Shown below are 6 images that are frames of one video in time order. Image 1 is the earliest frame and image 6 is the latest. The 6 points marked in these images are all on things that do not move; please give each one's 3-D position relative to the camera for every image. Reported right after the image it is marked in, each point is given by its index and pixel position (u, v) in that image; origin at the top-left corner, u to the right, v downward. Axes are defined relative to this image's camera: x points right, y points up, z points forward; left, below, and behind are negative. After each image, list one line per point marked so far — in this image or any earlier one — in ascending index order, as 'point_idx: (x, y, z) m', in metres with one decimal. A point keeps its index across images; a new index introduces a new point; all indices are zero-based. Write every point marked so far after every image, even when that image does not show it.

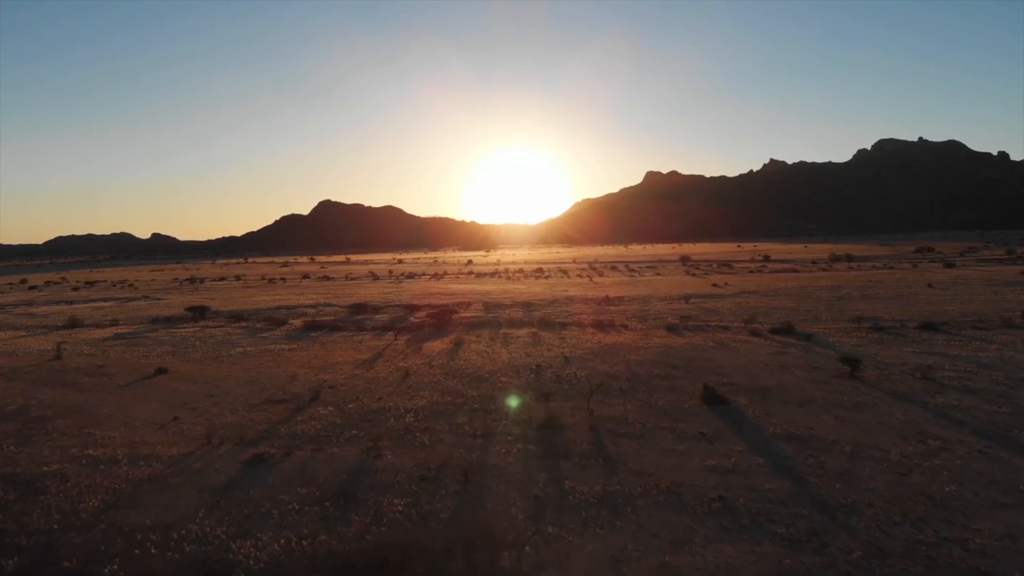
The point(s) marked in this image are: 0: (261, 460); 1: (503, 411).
0: (-4.1, -2.8, +16.1) m
1: (-0.2, -2.3, +19.0) m
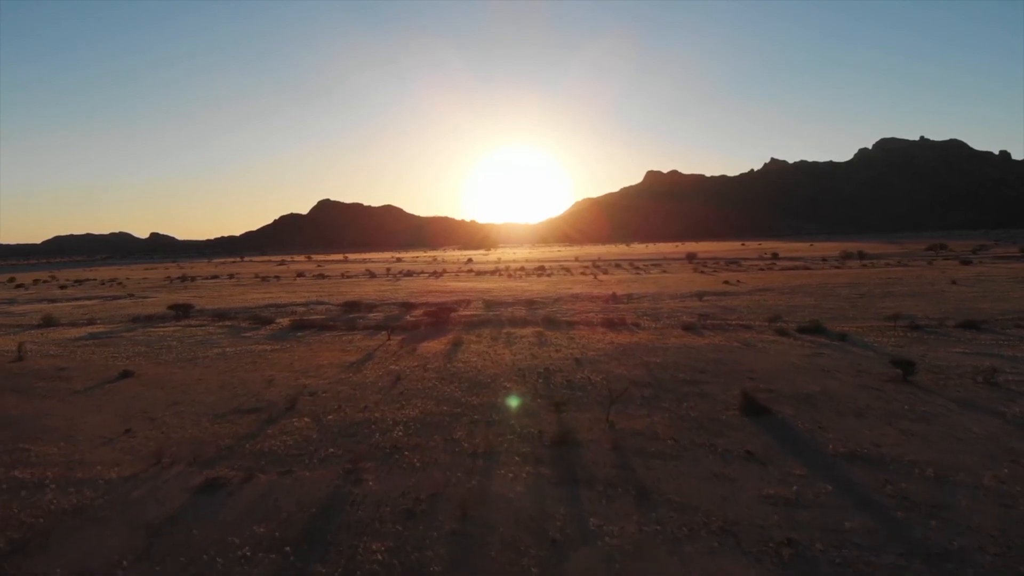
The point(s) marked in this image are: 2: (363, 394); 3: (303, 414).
0: (-3.9, -2.6, +13.2) m
1: (-0.1, -2.2, +16.1) m
2: (-3.0, -2.1, +19.8) m
3: (-3.8, -2.3, +18.2) m
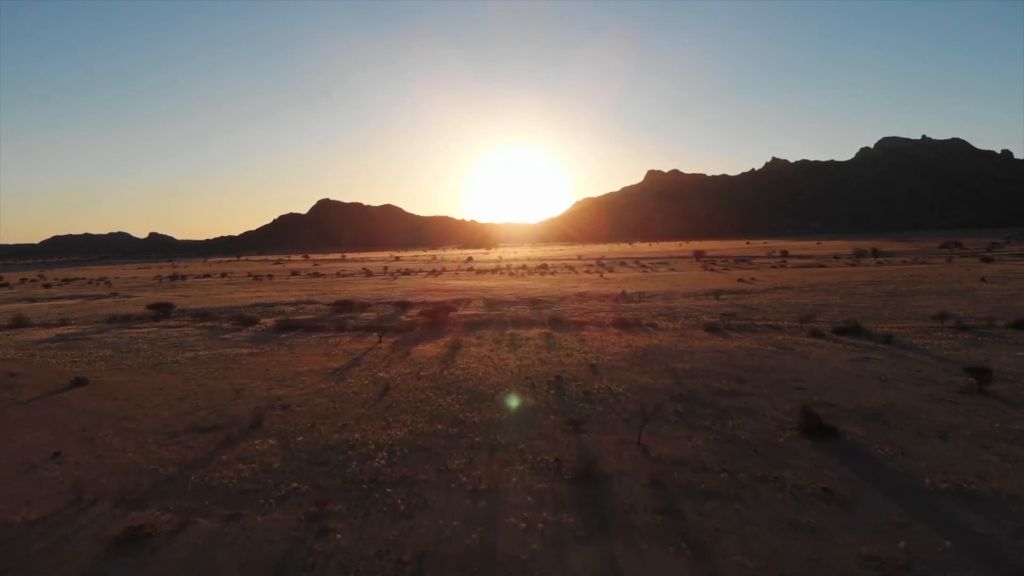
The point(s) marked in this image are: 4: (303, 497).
0: (-3.8, -2.5, +10.2) m
1: (+0.1, -2.1, +13.1) m
2: (-2.8, -2.0, +16.7) m
3: (-3.7, -2.2, +15.1) m
4: (-2.4, -2.3, +11.2) m
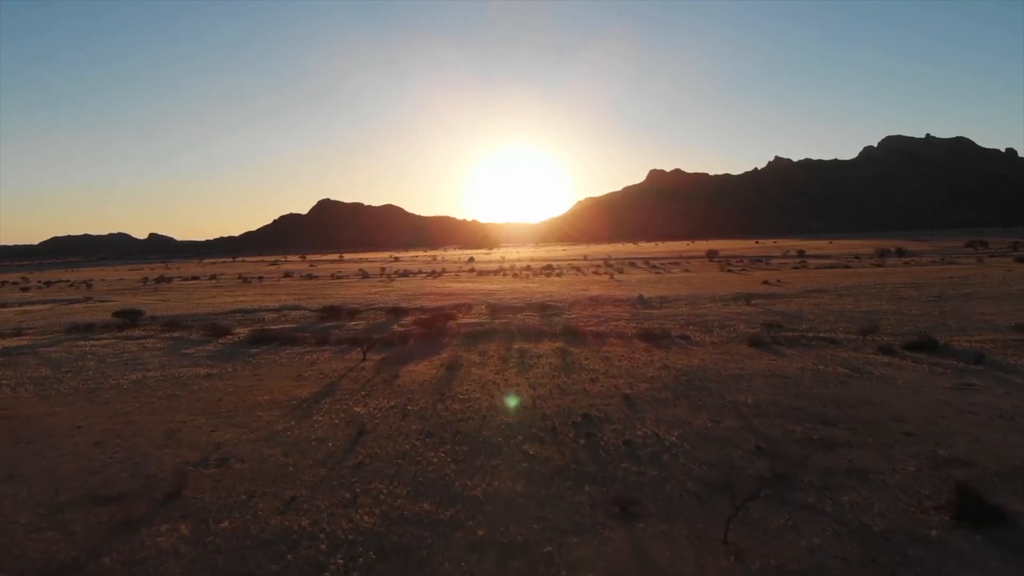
0: (-3.6, -2.7, +5.8) m
1: (+0.3, -2.3, +8.7) m
2: (-2.6, -2.2, +12.3) m
3: (-3.5, -2.4, +10.7) m
4: (-2.2, -2.5, +6.8) m
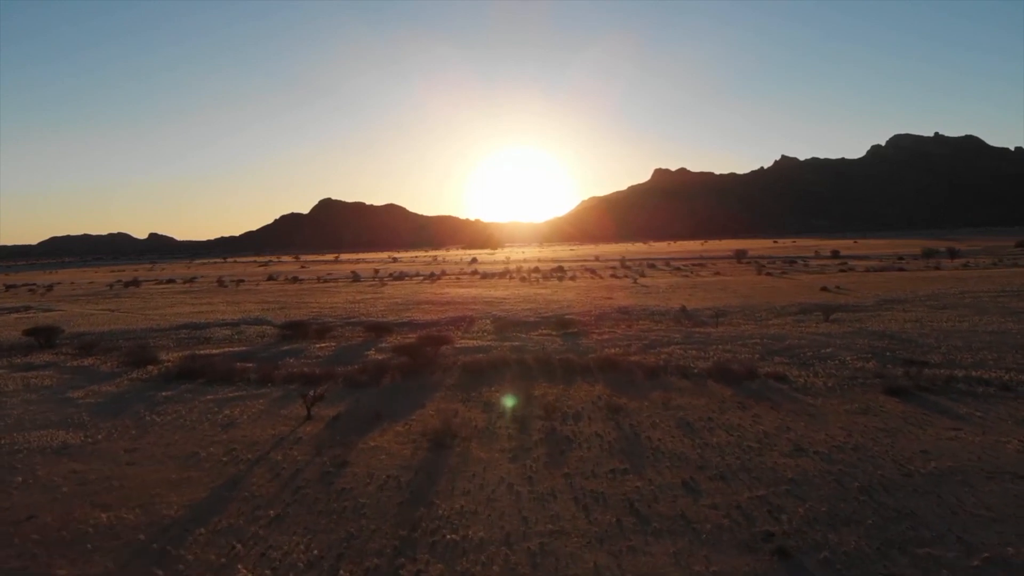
0: (-3.4, -3.1, -2.3) m
1: (+0.6, -2.6, +0.6) m
2: (-2.3, -2.5, +4.3) m
3: (-3.2, -2.7, +2.7) m
4: (-1.9, -2.9, -1.2) m
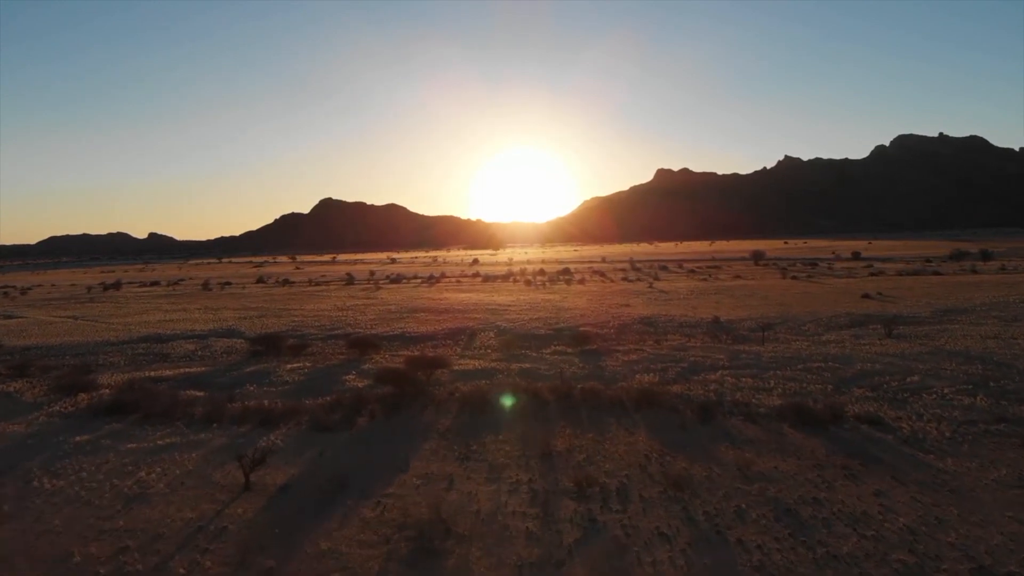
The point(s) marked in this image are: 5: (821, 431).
0: (-3.2, -3.3, -6.5) m
1: (+0.7, -2.8, -3.6) m
2: (-2.2, -2.8, 0.0) m
3: (-3.0, -3.0, -1.6) m
4: (-1.7, -3.1, -5.5) m
5: (+4.2, -1.9, +13.6) m
